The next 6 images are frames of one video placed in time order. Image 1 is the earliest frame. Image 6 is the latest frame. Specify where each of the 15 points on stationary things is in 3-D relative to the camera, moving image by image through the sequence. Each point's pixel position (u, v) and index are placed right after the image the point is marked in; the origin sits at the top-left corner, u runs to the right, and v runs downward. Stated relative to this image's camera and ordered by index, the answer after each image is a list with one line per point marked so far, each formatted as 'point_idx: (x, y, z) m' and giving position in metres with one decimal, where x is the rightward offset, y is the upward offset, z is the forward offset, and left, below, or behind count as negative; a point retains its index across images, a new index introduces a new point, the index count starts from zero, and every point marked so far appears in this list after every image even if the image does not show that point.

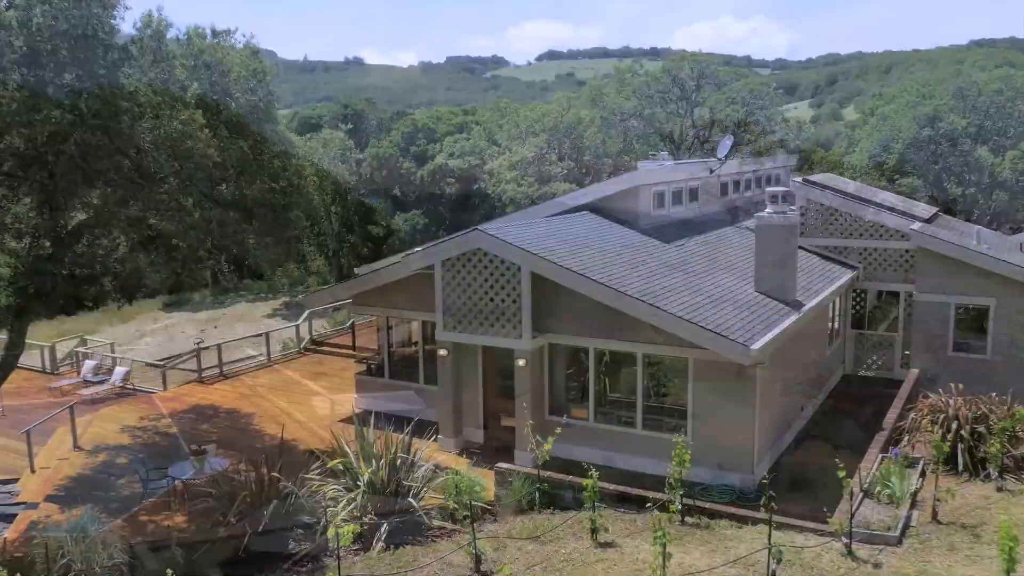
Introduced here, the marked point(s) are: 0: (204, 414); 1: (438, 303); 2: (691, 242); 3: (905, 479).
0: (-4.0, -1.6, +11.7) m
1: (-0.8, -0.2, +9.8) m
2: (+2.2, +0.6, +11.3) m
3: (+3.3, -1.6, +7.4) m
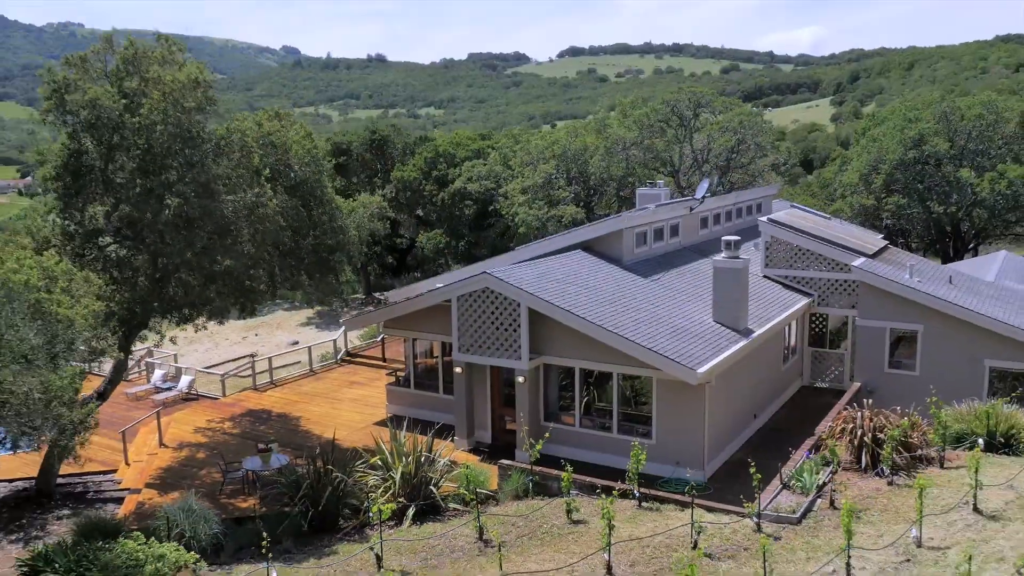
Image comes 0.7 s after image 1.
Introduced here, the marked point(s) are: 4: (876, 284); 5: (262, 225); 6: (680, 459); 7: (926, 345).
0: (-3.9, -2.0, +14.0) m
1: (-0.7, -0.6, +12.1) m
2: (+2.3, +0.2, +13.5) m
3: (+3.2, -2.0, +9.6) m
4: (+5.5, +0.1, +13.6) m
5: (-3.1, +0.8, +10.9) m
6: (+2.0, -2.0, +10.9) m
7: (+6.1, -0.9, +13.3) m
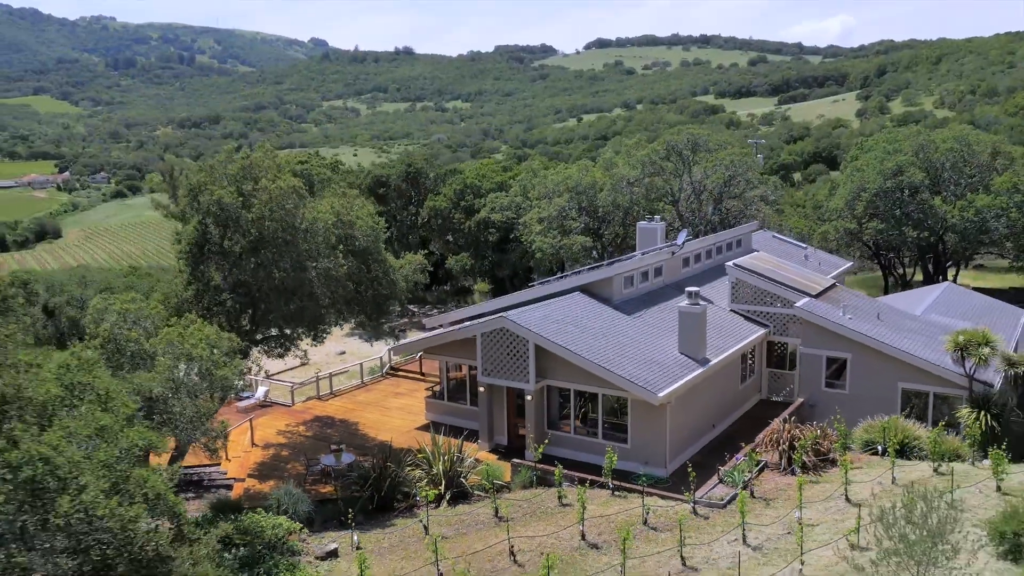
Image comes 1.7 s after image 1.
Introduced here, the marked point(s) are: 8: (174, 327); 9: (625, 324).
0: (-3.6, -2.6, +17.8) m
1: (-0.5, -1.2, +15.7) m
2: (+2.5, -0.5, +17.0) m
3: (+3.4, -2.7, +13.1) m
4: (+5.8, -0.6, +17.1) m
5: (-2.9, +0.1, +14.6) m
6: (+2.2, -2.7, +14.5) m
7: (+6.4, -1.6, +16.8) m
8: (-4.5, -0.5, +12.2) m
9: (+2.0, -0.6, +16.4) m
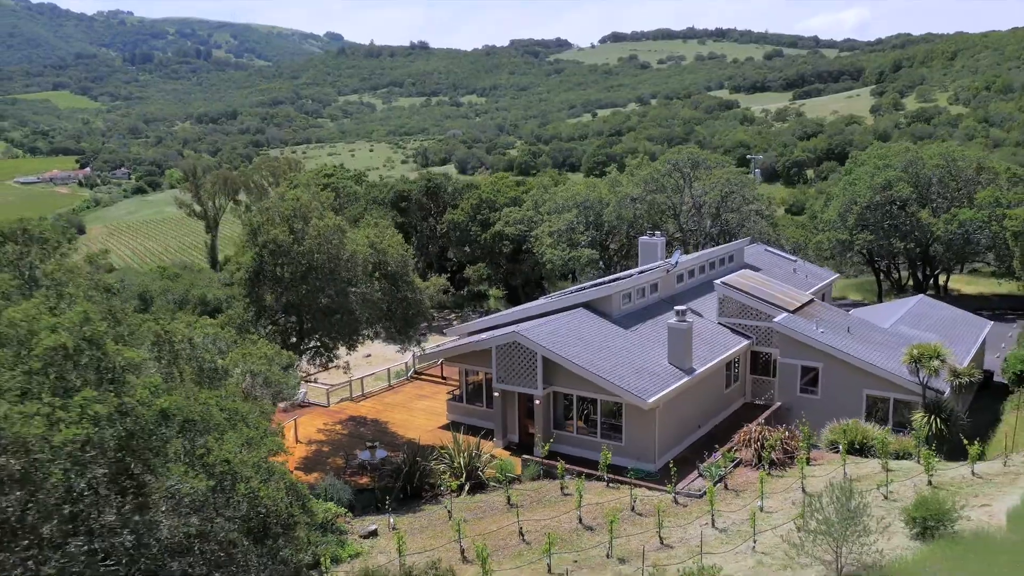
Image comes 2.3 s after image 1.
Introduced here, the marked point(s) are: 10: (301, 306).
0: (-3.4, -3.0, +20.2) m
1: (-0.3, -1.6, +18.1) m
2: (+2.8, -0.9, +19.3) m
3: (+3.5, -3.1, +15.4) m
4: (+6.0, -1.0, +19.3) m
5: (-2.7, -0.3, +17.0) m
6: (+2.4, -3.1, +16.8) m
7: (+6.6, -1.9, +19.0) m
8: (-4.4, -0.9, +14.6) m
9: (+2.3, -1.0, +18.7) m
10: (-3.9, -0.3, +16.6) m
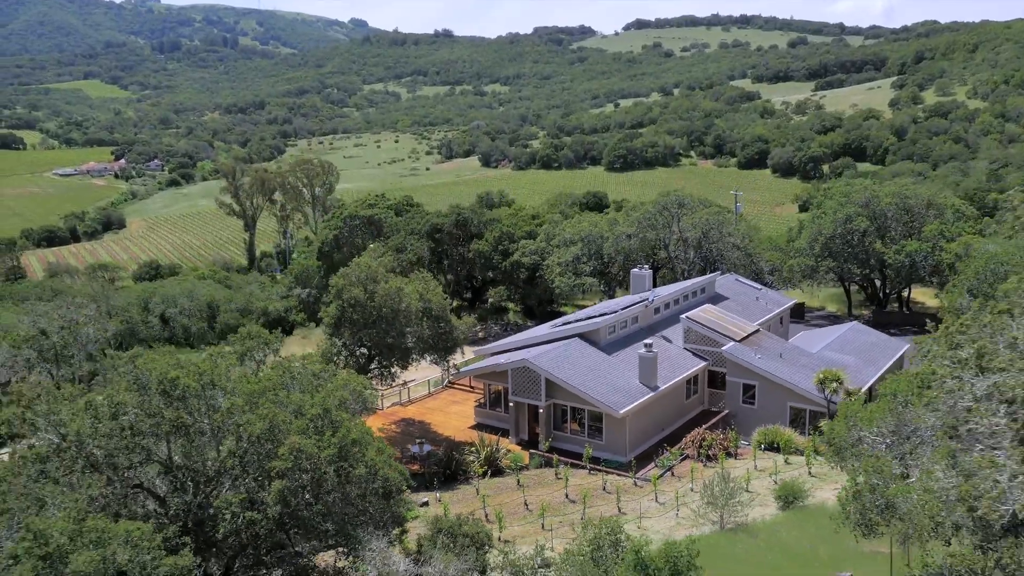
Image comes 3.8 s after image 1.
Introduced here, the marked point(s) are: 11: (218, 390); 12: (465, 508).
0: (-3.1, -4.0, +26.6) m
1: (0.0, -2.6, +24.4) m
2: (+3.1, -1.9, +25.6) m
3: (+3.8, -4.1, +21.6) m
4: (+6.3, -2.0, +25.5) m
5: (-2.4, -1.3, +23.4) m
6: (+2.7, -4.2, +23.1) m
7: (+6.9, -3.0, +25.2) m
8: (-4.2, -2.0, +21.0) m
9: (+2.6, -2.0, +24.9) m
10: (-3.6, -1.3, +23.0) m
11: (-4.0, -1.4, +12.3) m
12: (-1.0, -4.7, +19.3) m
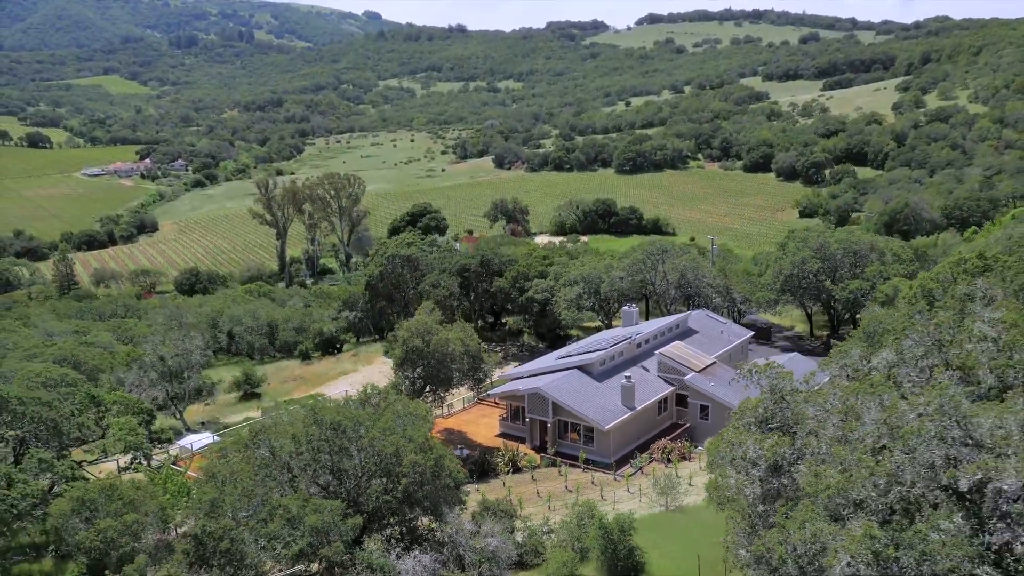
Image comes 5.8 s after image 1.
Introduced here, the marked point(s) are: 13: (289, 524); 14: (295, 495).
0: (-2.4, -5.6, +35.4) m
1: (+0.6, -4.3, +33.1) m
2: (+3.7, -3.6, +34.2) m
3: (+4.3, -5.9, +30.3) m
4: (+6.9, -3.7, +34.1) m
5: (-1.8, -3.0, +32.1) m
6: (+3.2, -5.9, +31.8) m
7: (+7.5, -4.7, +33.8) m
8: (-3.6, -3.7, +29.8) m
9: (+3.2, -3.7, +33.6) m
10: (-3.0, -3.0, +31.8) m
11: (-3.6, -3.2, +21.0) m
12: (-0.5, -6.5, +28.1) m
13: (-4.5, -4.8, +18.3) m
14: (-4.7, -4.4, +19.4) m
